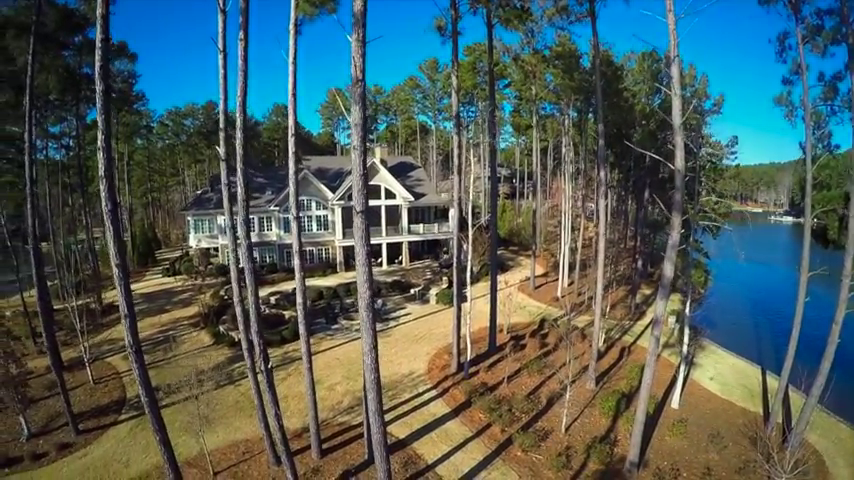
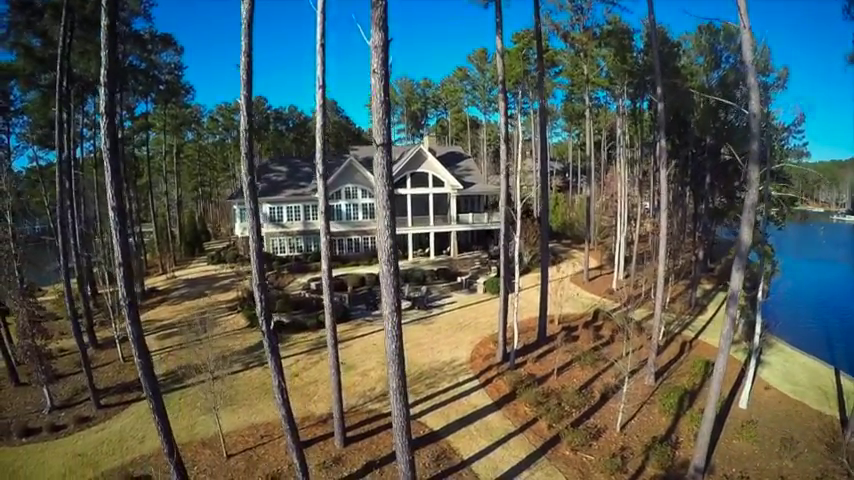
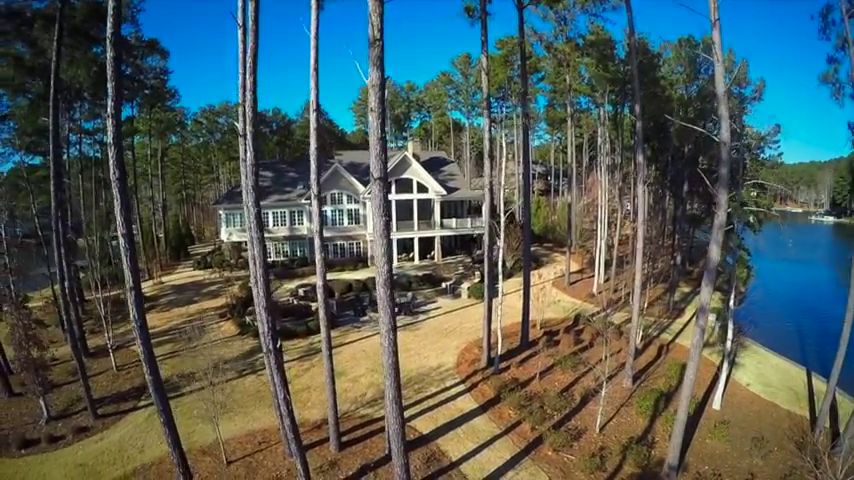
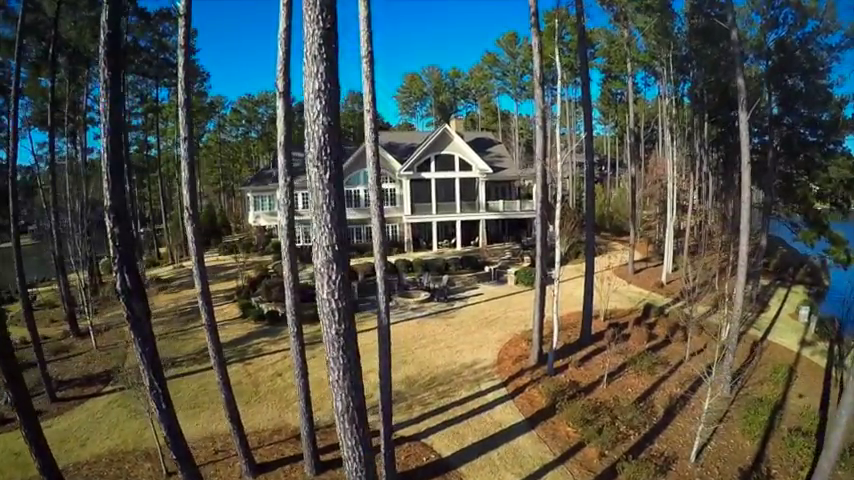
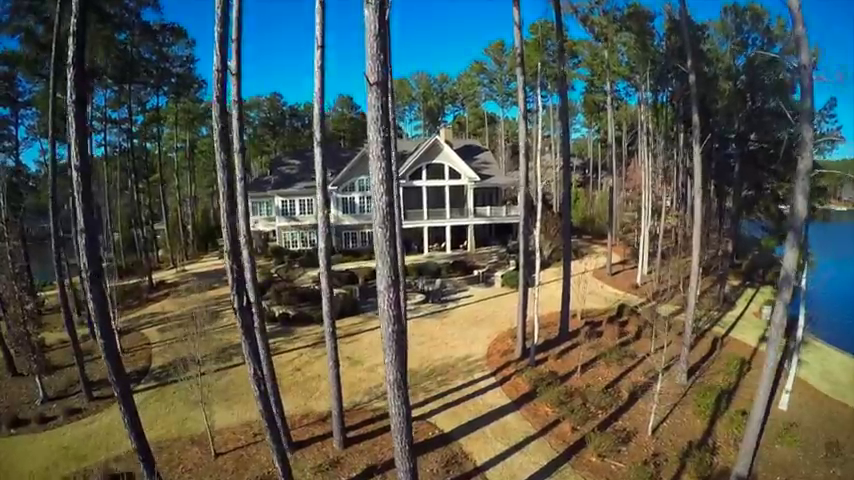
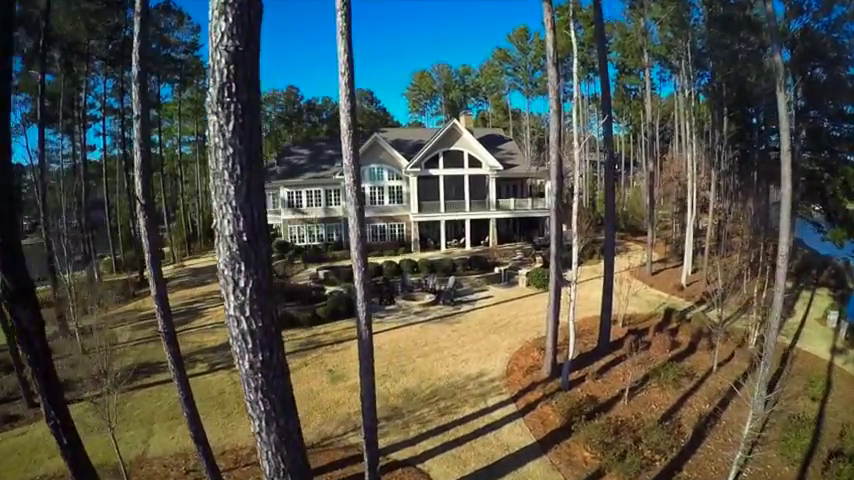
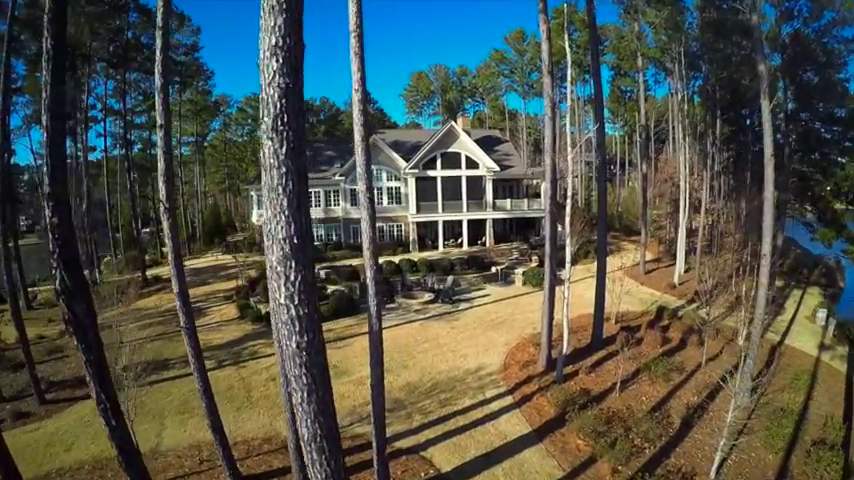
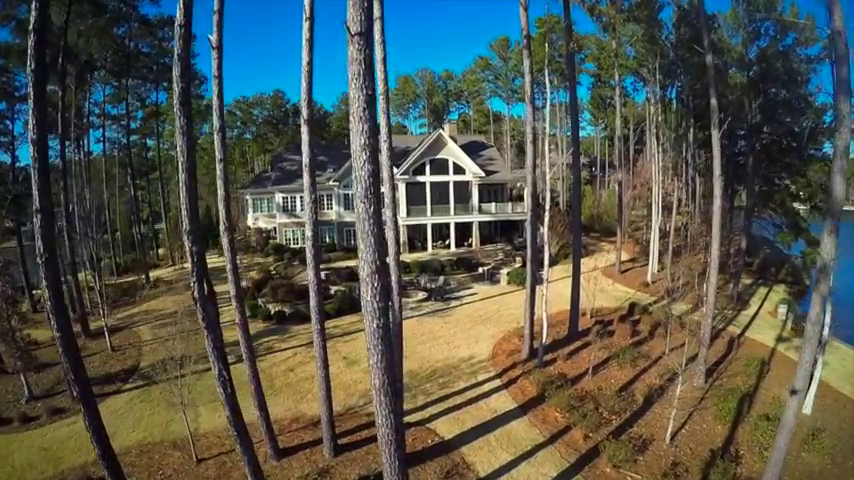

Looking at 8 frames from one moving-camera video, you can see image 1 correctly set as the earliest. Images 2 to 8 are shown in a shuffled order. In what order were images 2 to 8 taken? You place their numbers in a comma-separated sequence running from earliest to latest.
3, 2, 5, 8, 4, 7, 6
